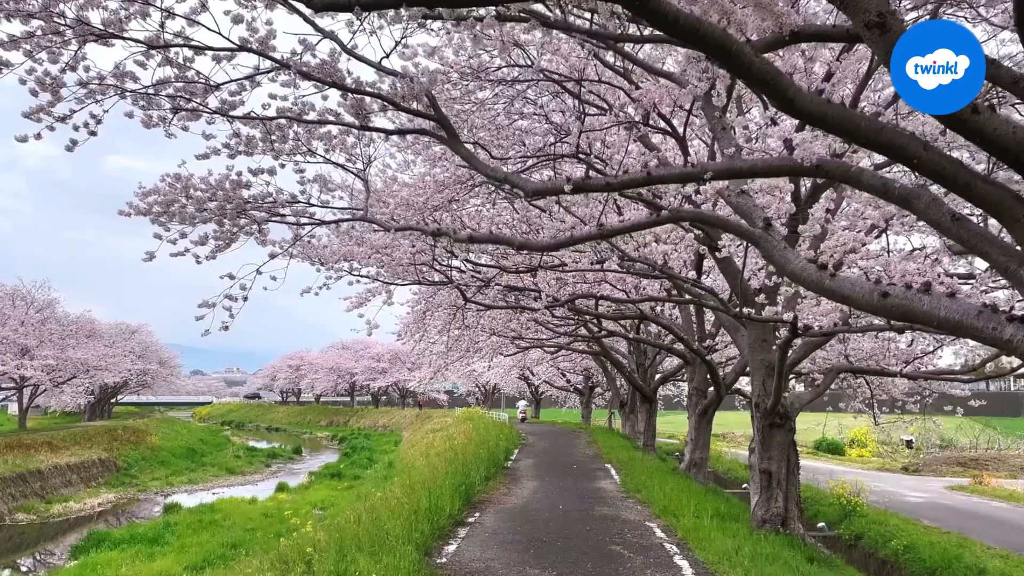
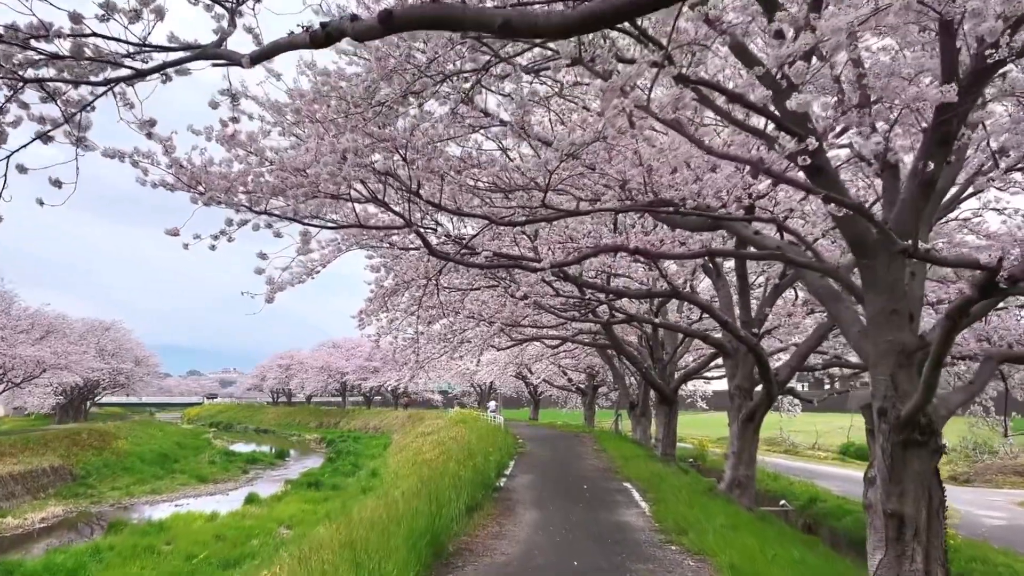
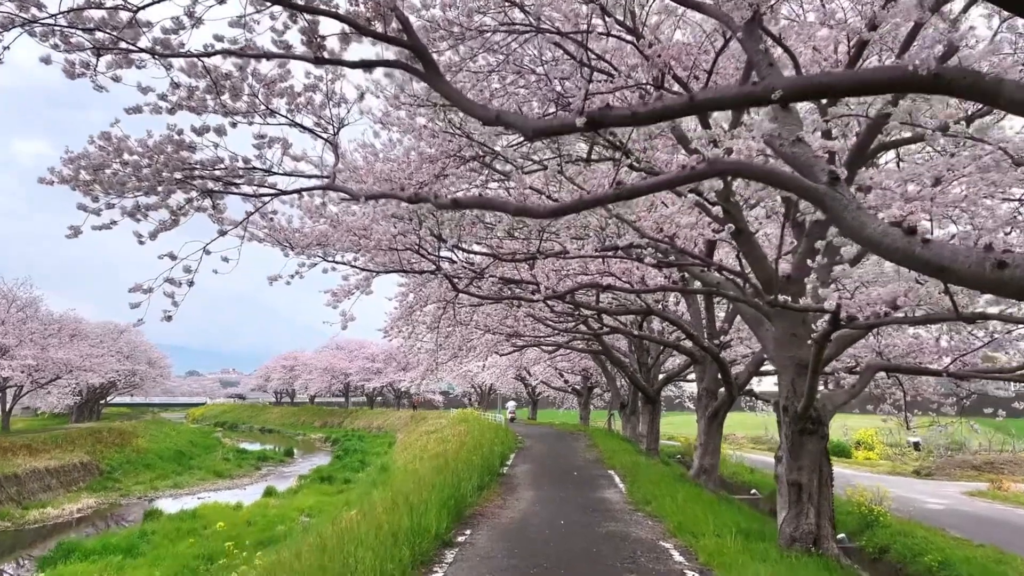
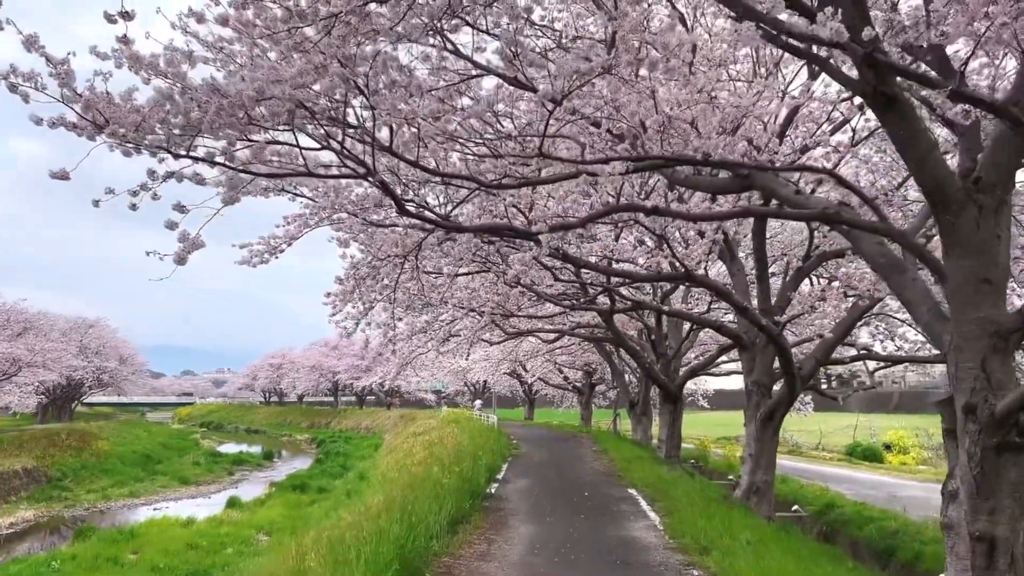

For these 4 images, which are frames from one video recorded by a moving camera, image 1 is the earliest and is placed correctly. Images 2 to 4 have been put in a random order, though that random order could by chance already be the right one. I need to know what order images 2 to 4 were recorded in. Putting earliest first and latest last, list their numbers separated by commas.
3, 2, 4
